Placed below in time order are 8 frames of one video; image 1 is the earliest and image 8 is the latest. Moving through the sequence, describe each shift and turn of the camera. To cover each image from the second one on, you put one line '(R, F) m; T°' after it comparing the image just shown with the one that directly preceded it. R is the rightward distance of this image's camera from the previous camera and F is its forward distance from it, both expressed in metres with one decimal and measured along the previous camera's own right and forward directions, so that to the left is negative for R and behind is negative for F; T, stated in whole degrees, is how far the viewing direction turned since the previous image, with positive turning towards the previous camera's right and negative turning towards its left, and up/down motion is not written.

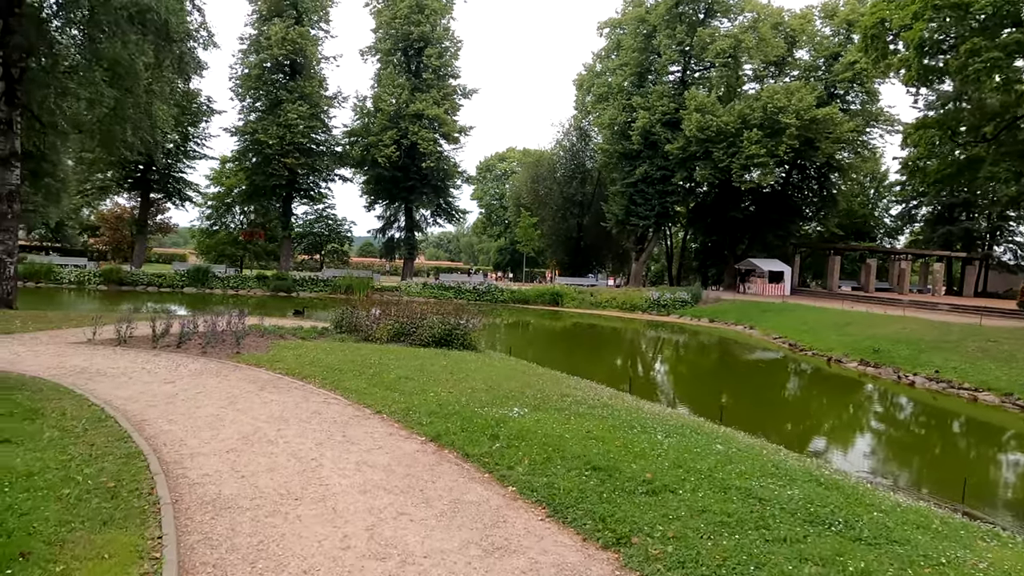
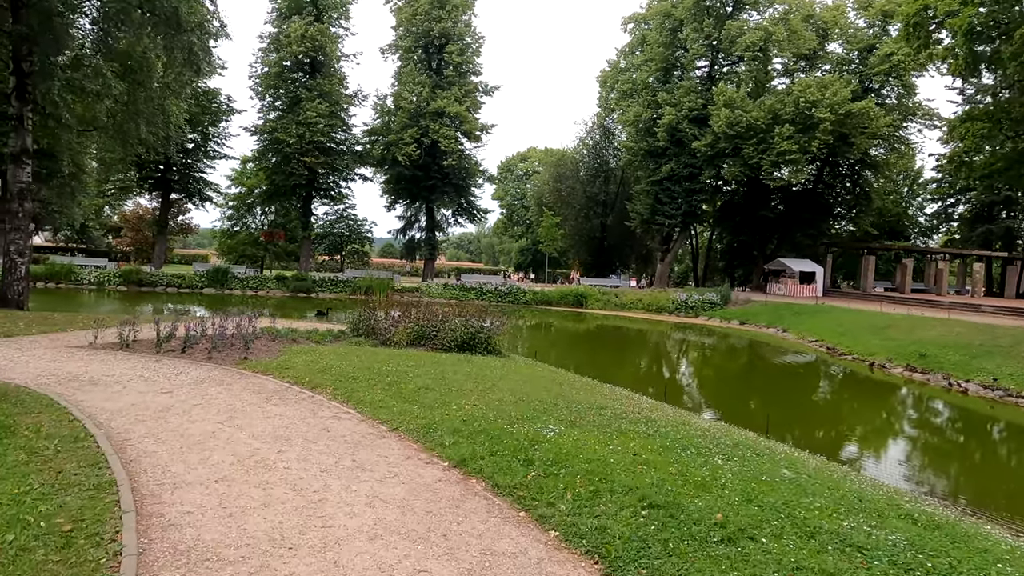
(-0.1, +0.8) m; -2°
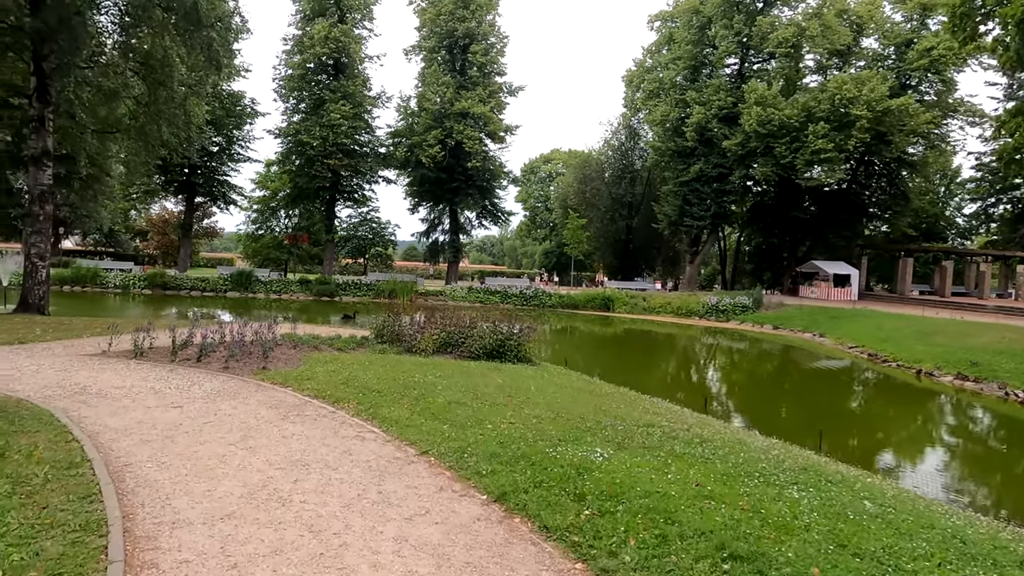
(-0.2, +0.6) m; -2°
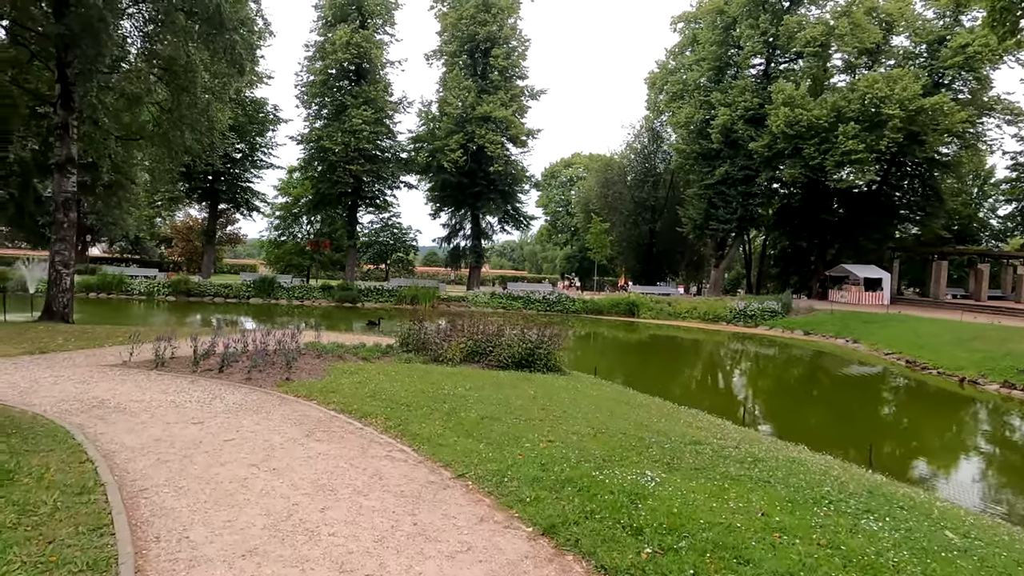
(-0.2, +0.4) m; -2°
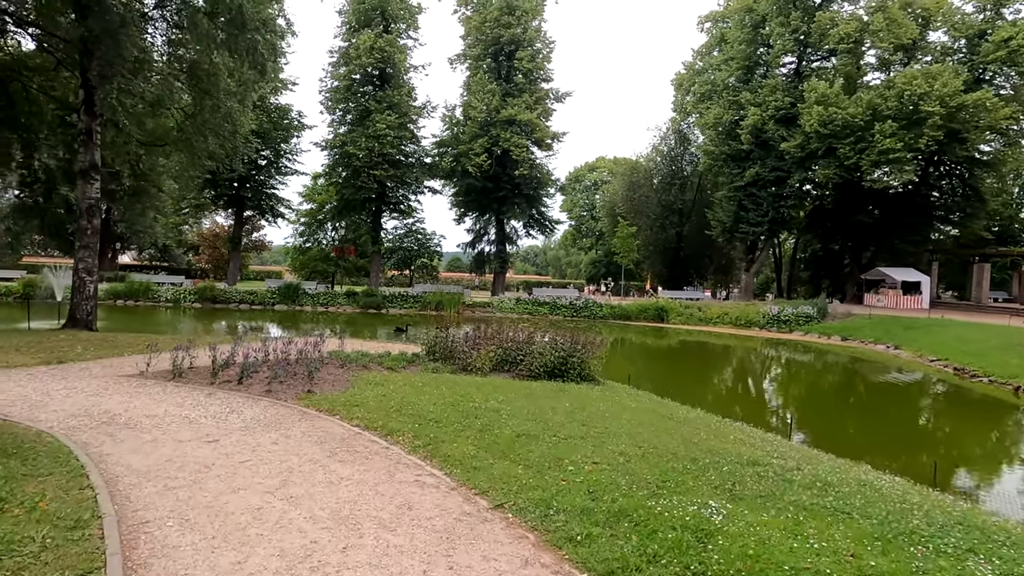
(-0.1, +0.5) m; -2°
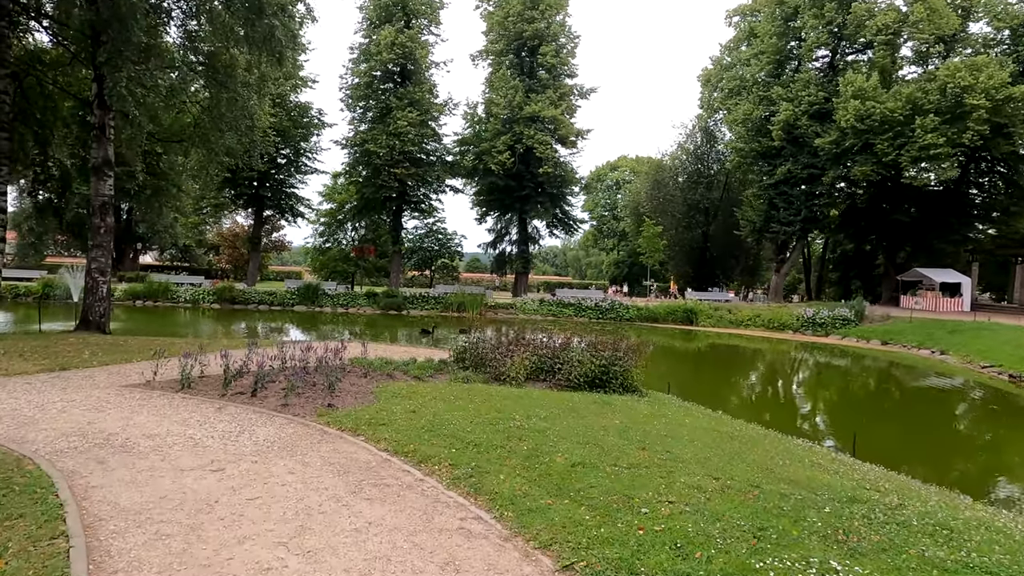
(-0.3, +0.8) m; -2°
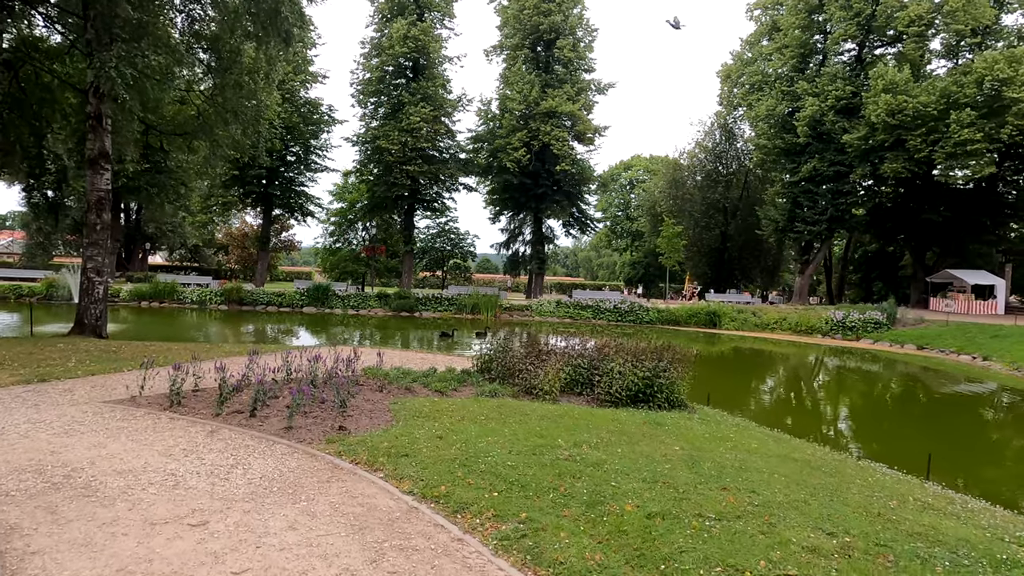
(-0.3, +1.0) m; -1°
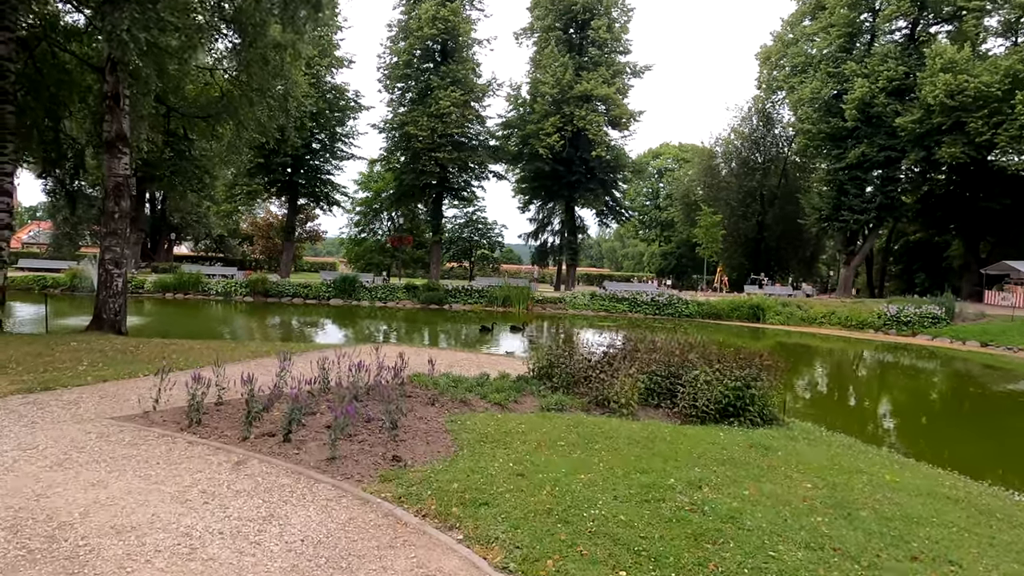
(-0.5, +1.1) m; -2°
